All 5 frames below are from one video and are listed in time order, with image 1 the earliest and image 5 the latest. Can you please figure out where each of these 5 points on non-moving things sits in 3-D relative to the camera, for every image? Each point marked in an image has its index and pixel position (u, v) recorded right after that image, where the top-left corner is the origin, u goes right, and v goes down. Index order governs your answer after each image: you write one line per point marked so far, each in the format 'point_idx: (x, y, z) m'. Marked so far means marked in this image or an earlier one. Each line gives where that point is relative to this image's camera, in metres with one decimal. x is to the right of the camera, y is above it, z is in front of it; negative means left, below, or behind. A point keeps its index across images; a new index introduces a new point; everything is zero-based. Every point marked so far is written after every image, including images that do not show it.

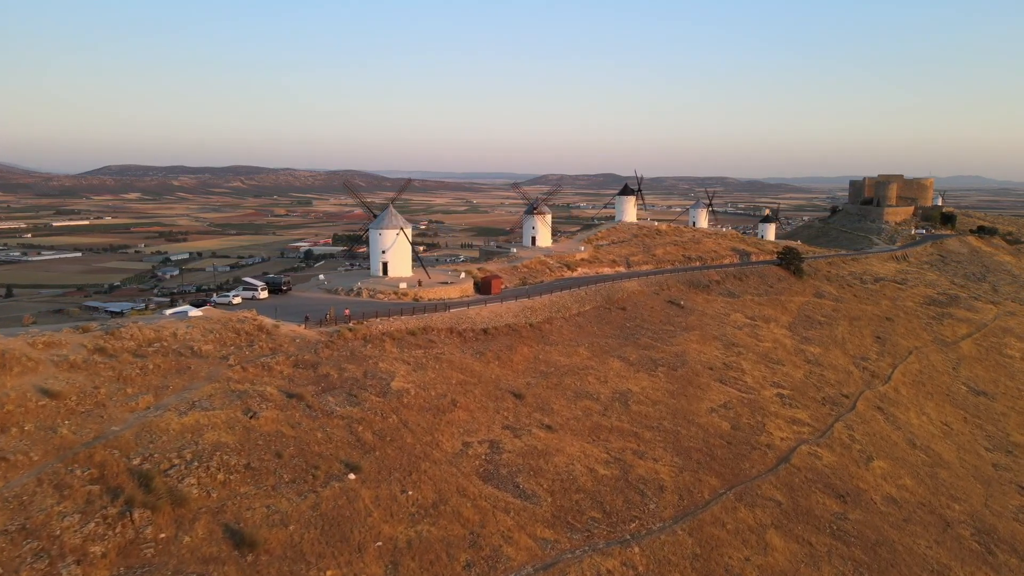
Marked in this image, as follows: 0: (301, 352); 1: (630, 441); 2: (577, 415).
0: (-5.9, -1.8, +17.3) m
1: (+3.5, -4.6, +18.5) m
2: (+1.9, -3.9, +19.0) m
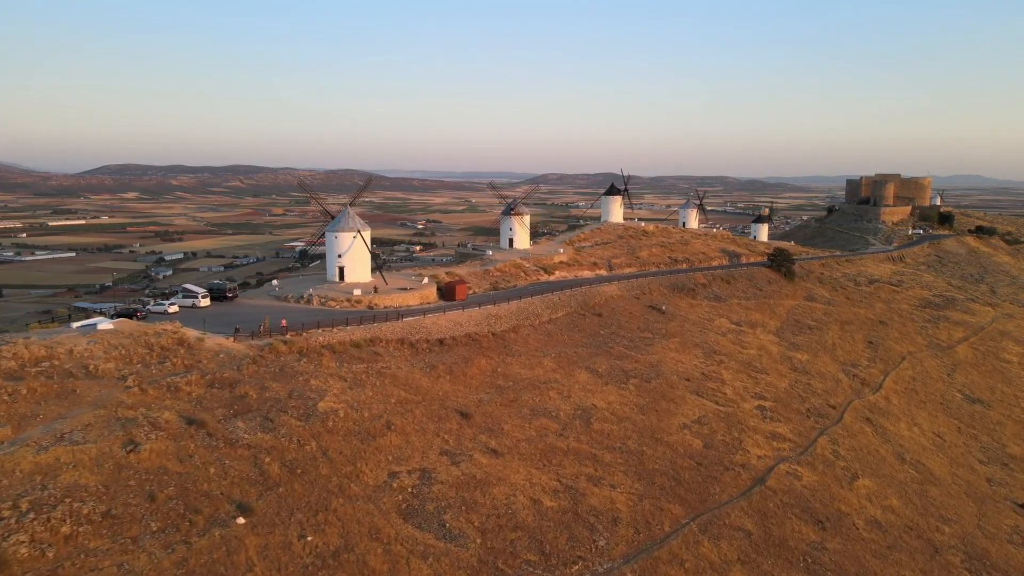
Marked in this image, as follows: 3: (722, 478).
0: (-7.3, -2.0, +15.7) m
1: (+2.0, -4.9, +17.0) m
2: (+0.5, -4.2, +17.4) m
3: (+6.5, -5.9, +19.1) m
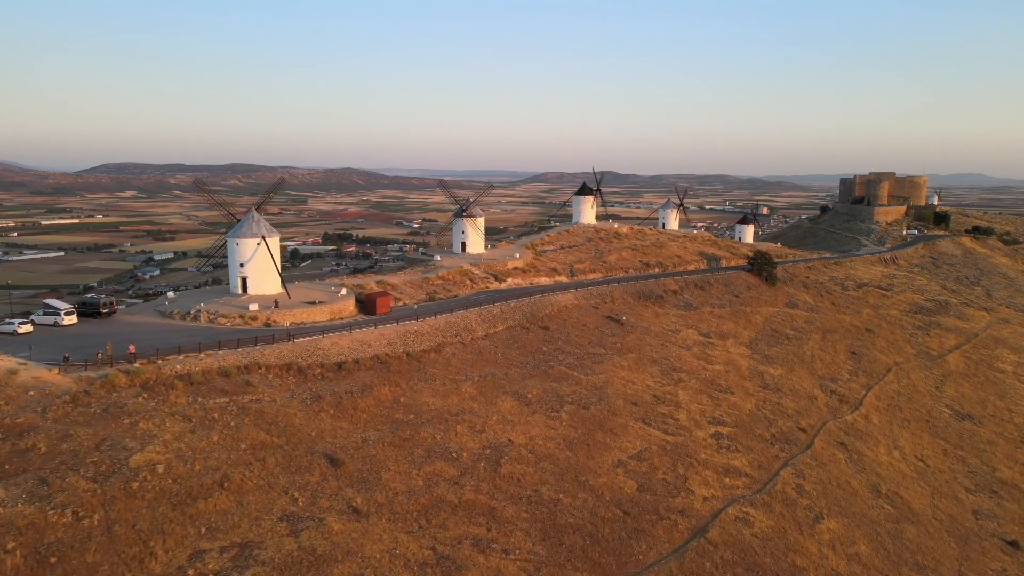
0: (-10.1, -2.5, +12.8) m
1: (-0.8, -5.4, +14.1) m
2: (-2.3, -4.7, +14.5) m
3: (+3.7, -6.4, +16.2) m
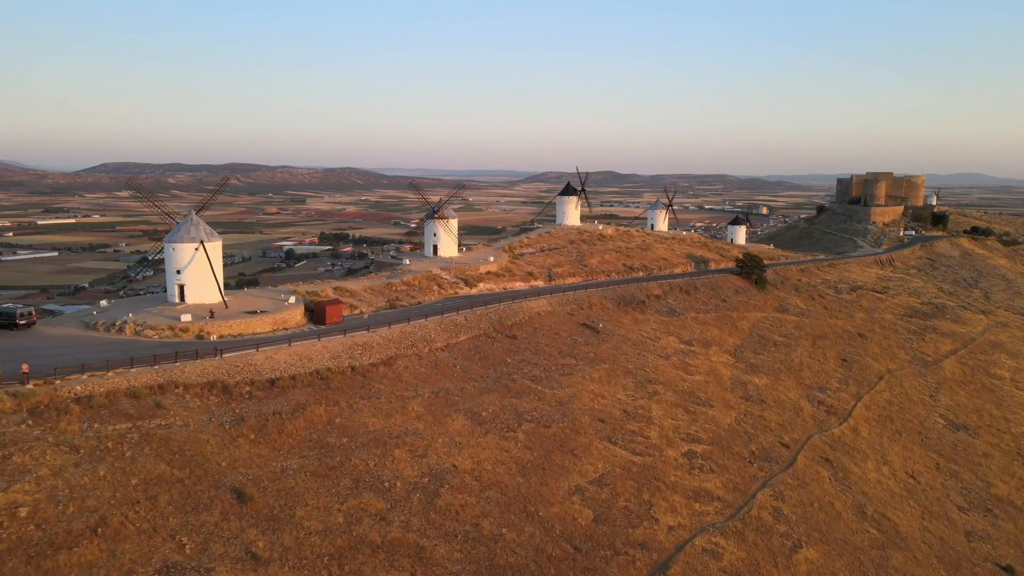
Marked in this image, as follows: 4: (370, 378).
0: (-11.6, -2.8, +11.2) m
1: (-2.2, -5.7, +12.5) m
2: (-3.8, -5.0, +12.9) m
3: (+2.2, -6.7, +14.7) m
4: (-4.4, -2.8, +19.7) m
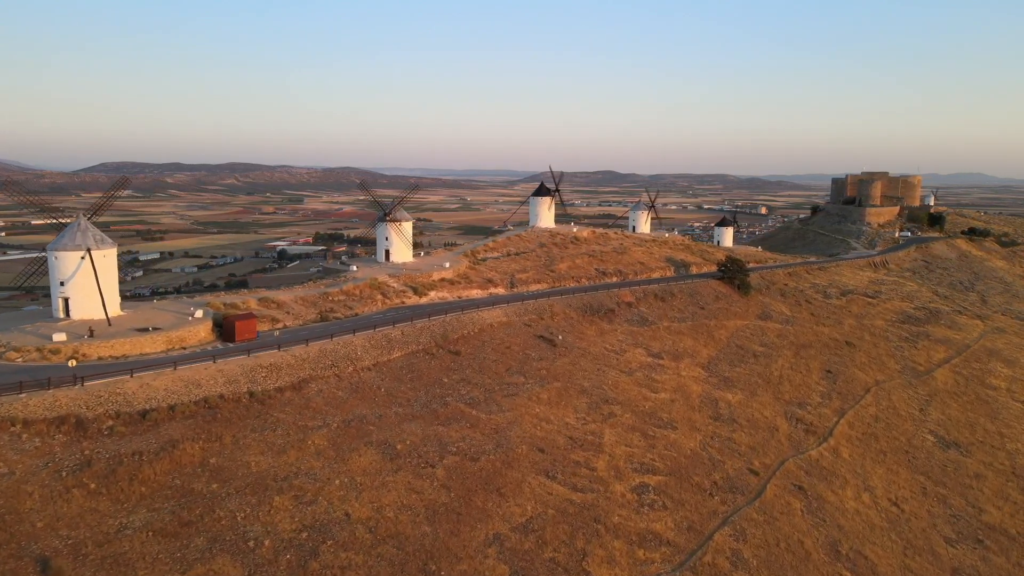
0: (-13.8, -3.2, +8.9) m
1: (-4.5, -6.1, +10.1) m
2: (-6.0, -5.4, +10.6) m
3: (0.0, -7.1, +12.3) m
4: (-6.7, -3.3, +17.3) m
